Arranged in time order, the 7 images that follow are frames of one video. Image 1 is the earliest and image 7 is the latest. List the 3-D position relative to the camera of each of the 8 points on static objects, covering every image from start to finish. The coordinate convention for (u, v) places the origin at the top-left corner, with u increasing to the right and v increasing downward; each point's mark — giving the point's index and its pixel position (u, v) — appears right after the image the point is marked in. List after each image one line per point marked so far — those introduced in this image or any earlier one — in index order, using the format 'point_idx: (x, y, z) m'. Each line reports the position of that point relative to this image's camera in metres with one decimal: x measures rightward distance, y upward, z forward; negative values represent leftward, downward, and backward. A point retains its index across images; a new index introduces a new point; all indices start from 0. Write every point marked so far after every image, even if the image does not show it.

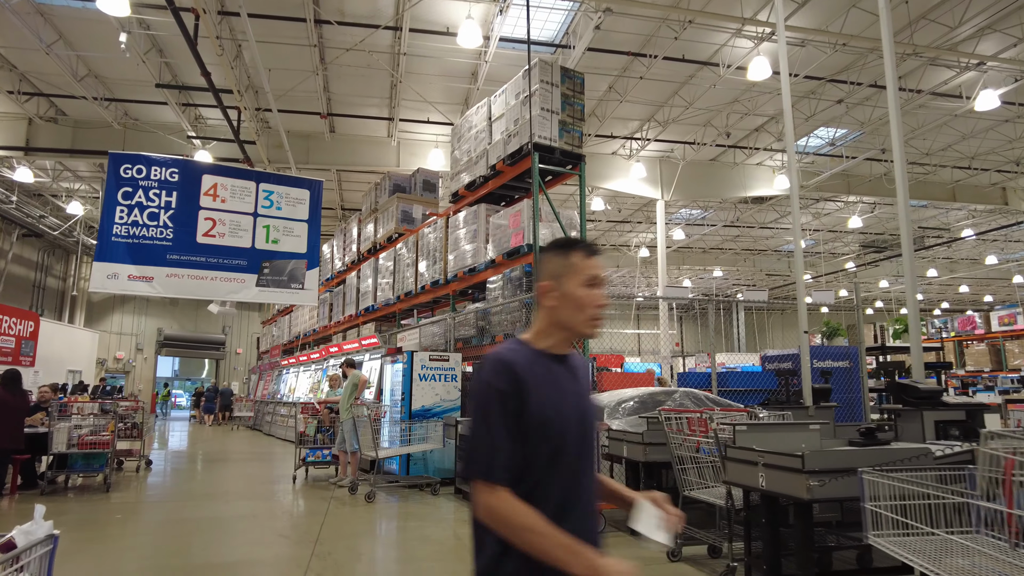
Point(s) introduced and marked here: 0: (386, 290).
0: (-2.1, 0.0, +11.0) m
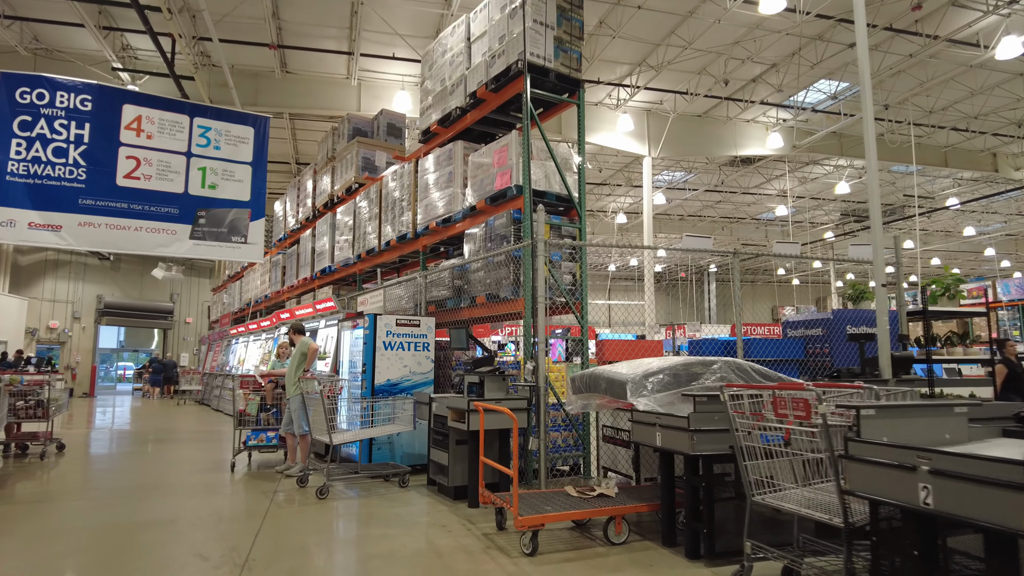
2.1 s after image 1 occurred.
0: (-2.5, +0.6, +9.7) m
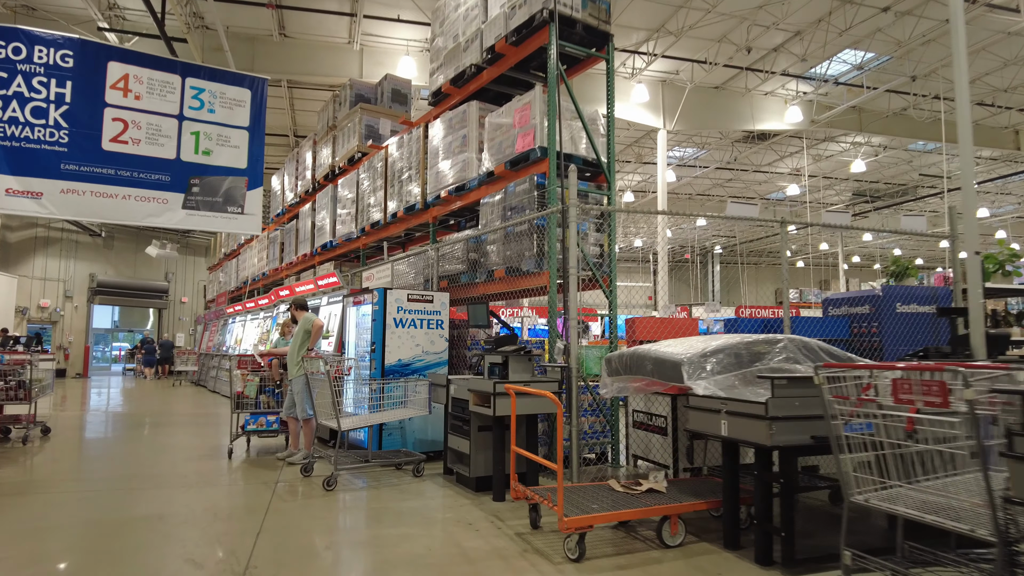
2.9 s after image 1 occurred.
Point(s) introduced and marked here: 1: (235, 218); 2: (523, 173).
0: (-2.3, +0.9, +9.2) m
1: (-2.7, +0.7, +6.5) m
2: (+0.1, +1.0, +5.6) m
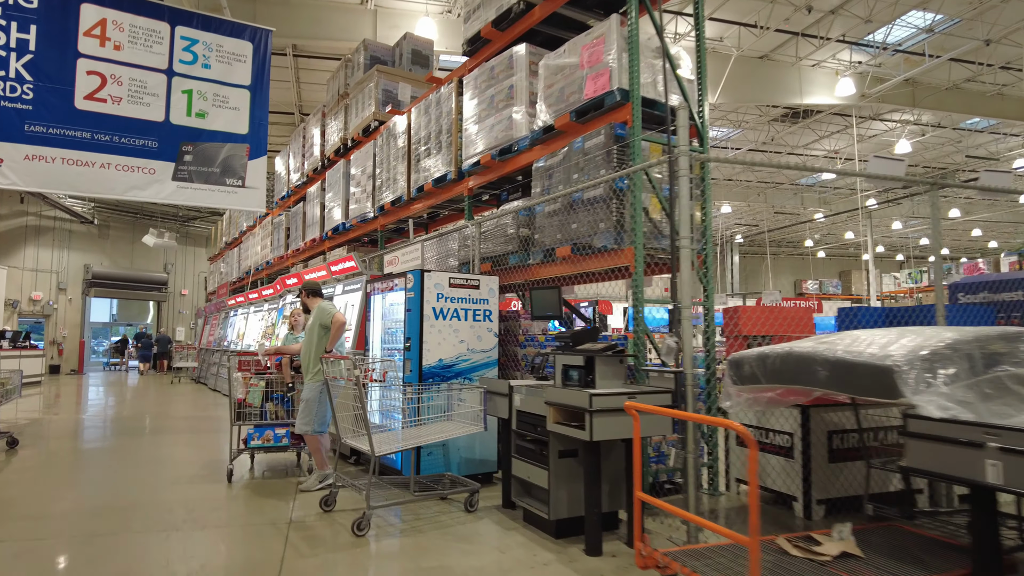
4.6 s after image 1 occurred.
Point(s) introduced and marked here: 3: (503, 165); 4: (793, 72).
0: (-1.9, +1.1, +8.2) m
1: (-2.3, +0.8, +5.4) m
2: (+0.5, +1.1, +4.5) m
3: (-0.1, +1.0, +5.4) m
4: (+5.0, +3.9, +11.7) m
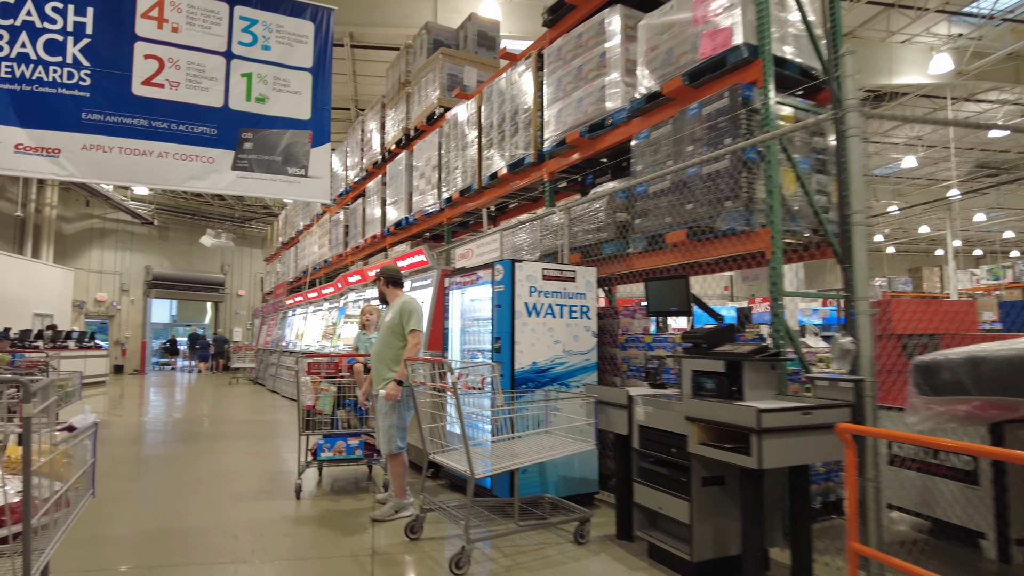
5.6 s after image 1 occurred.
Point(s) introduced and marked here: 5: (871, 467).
0: (-1.0, +1.1, +7.7) m
1: (-1.6, +0.8, +5.0) m
2: (+1.1, +1.1, +3.9) m
3: (+0.6, +1.0, +4.8) m
4: (+6.1, +3.9, +10.7) m
5: (+1.3, -0.7, +2.4) m
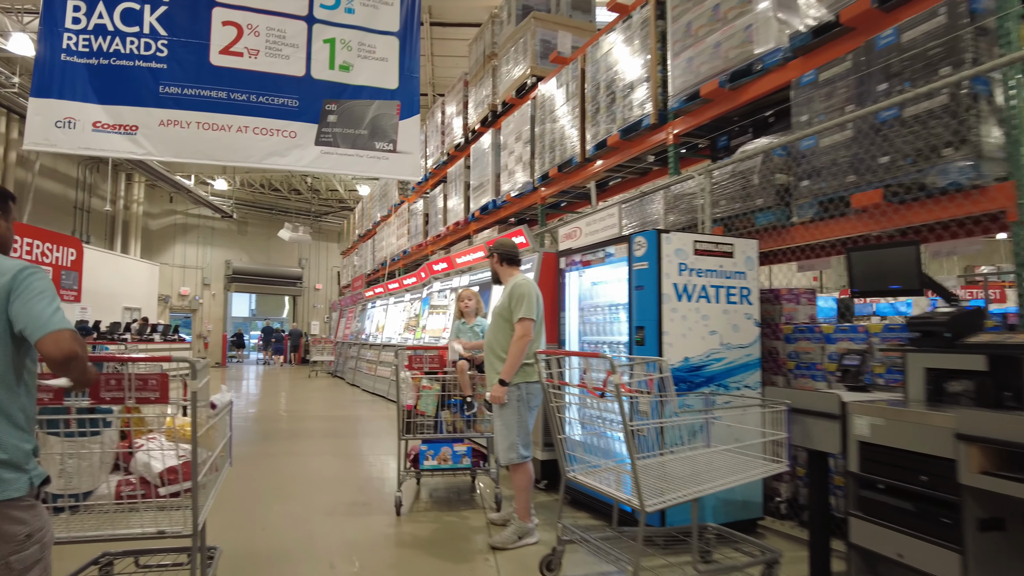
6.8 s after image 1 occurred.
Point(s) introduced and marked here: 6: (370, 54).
0: (0.0, +1.2, +7.1) m
1: (-0.8, +0.9, +4.4) m
2: (+1.8, +1.3, +3.1) m
3: (+1.3, +1.2, +4.0) m
4: (+7.4, +4.1, +9.4) m
5: (+1.9, -0.6, +1.6) m
6: (-1.0, +1.7, +4.6) m
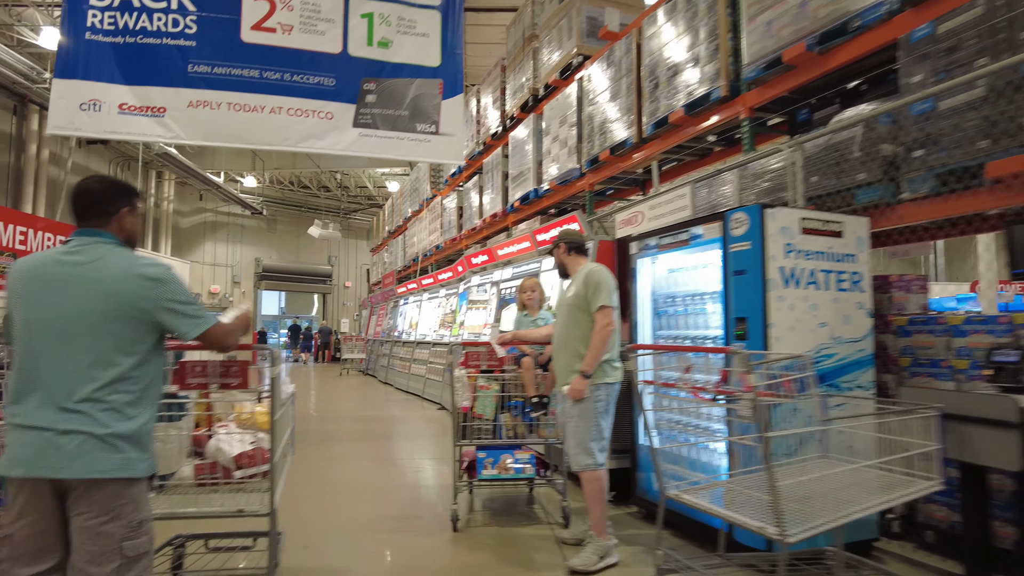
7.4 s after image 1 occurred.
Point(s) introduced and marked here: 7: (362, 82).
0: (+0.5, +1.3, +6.7) m
1: (-0.5, +1.0, +4.1) m
2: (+2.1, +1.3, +2.6) m
3: (+1.7, +1.2, +3.6) m
4: (+7.9, +4.2, +8.7) m
5: (+2.1, -0.5, +1.1) m
6: (-0.6, +1.8, +4.2) m
7: (-0.9, +1.3, +4.0) m
